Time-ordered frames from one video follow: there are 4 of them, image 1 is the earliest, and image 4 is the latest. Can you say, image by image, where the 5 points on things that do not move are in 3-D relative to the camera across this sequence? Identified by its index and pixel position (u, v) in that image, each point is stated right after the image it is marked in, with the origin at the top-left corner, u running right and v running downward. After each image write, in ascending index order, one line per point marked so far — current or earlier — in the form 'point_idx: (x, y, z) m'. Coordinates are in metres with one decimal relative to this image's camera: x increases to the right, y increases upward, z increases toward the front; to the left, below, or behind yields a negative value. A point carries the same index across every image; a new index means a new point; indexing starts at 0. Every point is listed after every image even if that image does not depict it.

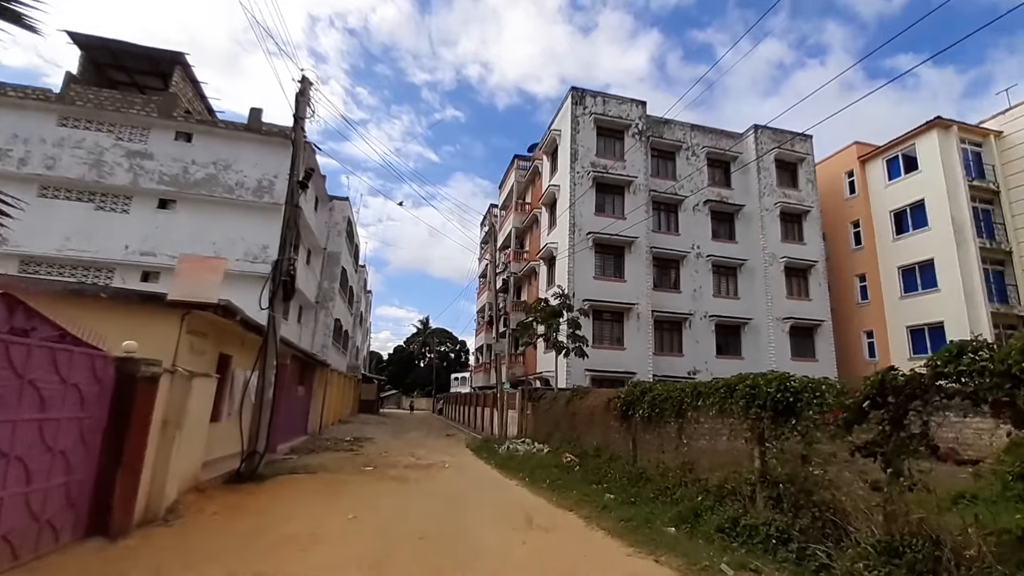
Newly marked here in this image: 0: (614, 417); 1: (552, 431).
0: (+2.2, -2.8, +10.6) m
1: (+1.2, -4.3, +14.2) m
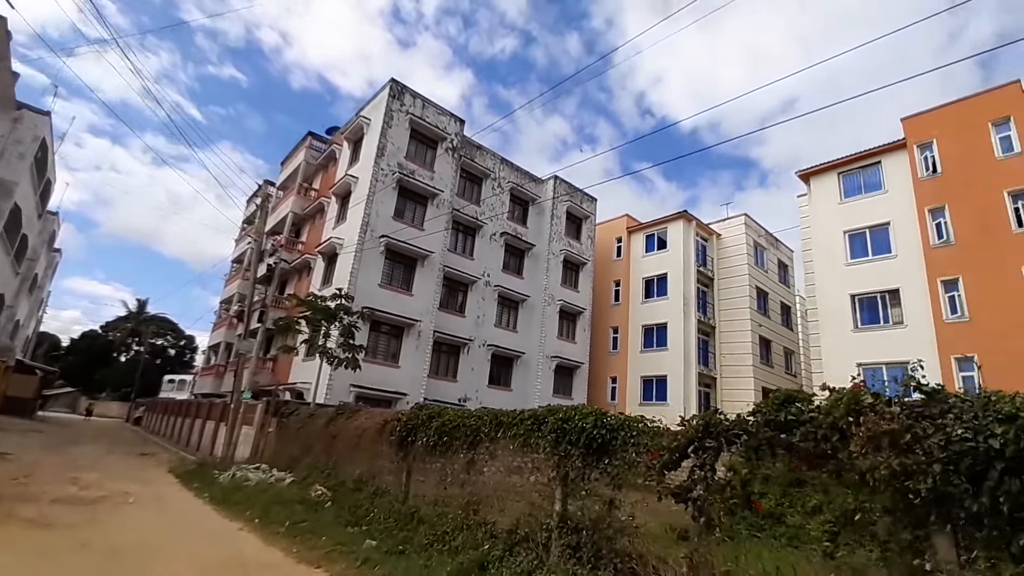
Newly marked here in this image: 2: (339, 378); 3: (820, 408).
0: (-2.3, -2.9, +8.9) m
1: (-5.1, -4.1, +11.6) m
2: (-6.9, -3.5, +19.0) m
3: (+2.6, -1.0, +4.1) m
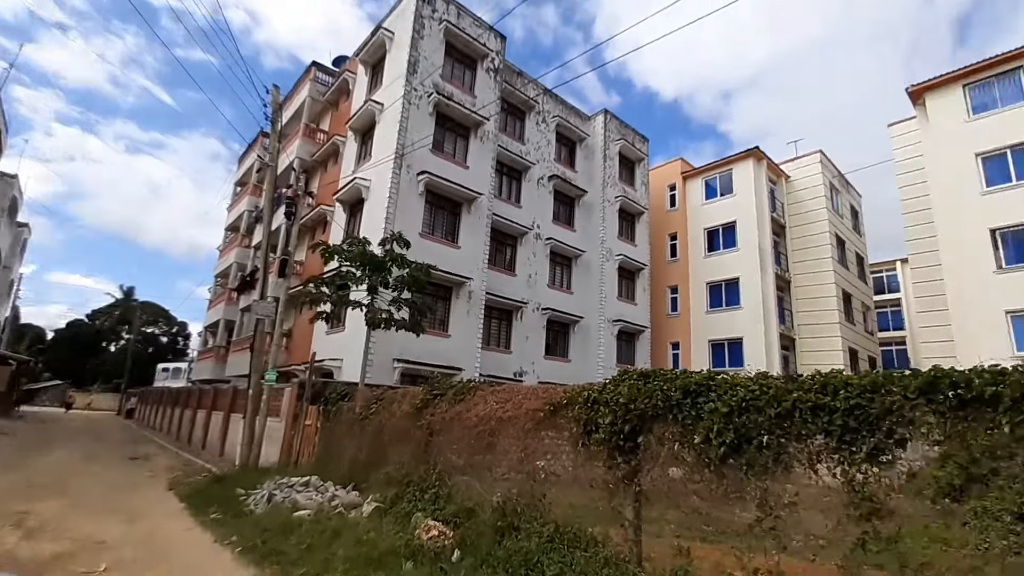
0: (+0.5, -1.6, +4.9) m
1: (-2.2, -2.8, +7.6) m
2: (-4.1, -1.9, +14.9) m
3: (+5.4, +0.2, 0.0) m
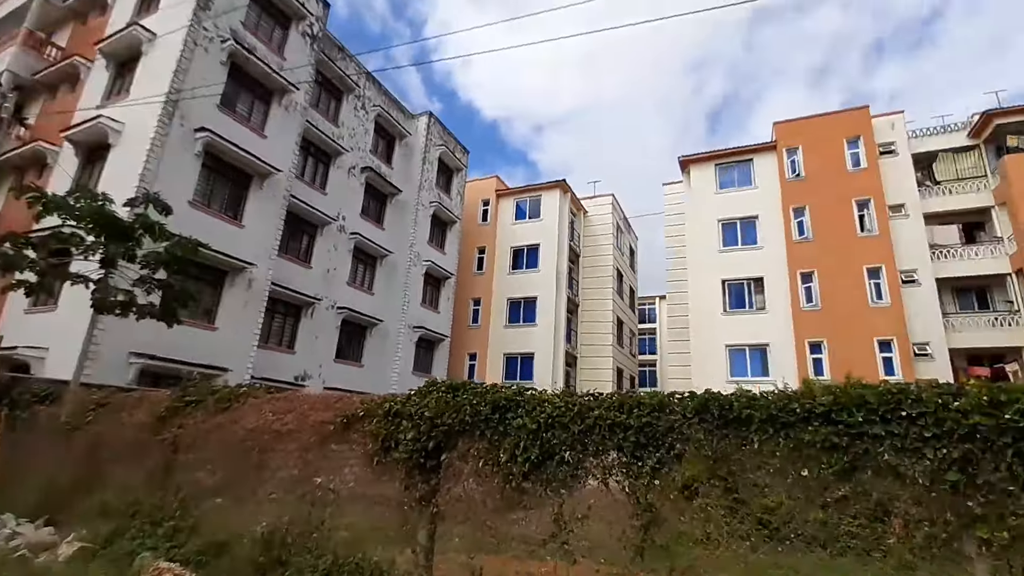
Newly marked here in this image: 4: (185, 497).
0: (-1.4, -1.6, +4.3) m
1: (-5.1, -2.4, +5.6) m
2: (-9.6, -1.3, +11.6) m
3: (+5.2, -0.4, +1.8) m
4: (-3.4, -2.2, +5.0) m
